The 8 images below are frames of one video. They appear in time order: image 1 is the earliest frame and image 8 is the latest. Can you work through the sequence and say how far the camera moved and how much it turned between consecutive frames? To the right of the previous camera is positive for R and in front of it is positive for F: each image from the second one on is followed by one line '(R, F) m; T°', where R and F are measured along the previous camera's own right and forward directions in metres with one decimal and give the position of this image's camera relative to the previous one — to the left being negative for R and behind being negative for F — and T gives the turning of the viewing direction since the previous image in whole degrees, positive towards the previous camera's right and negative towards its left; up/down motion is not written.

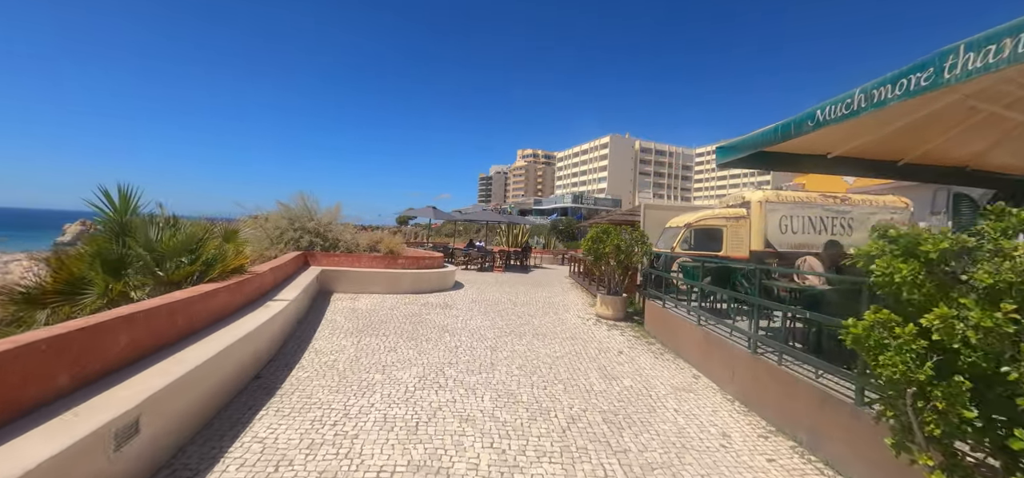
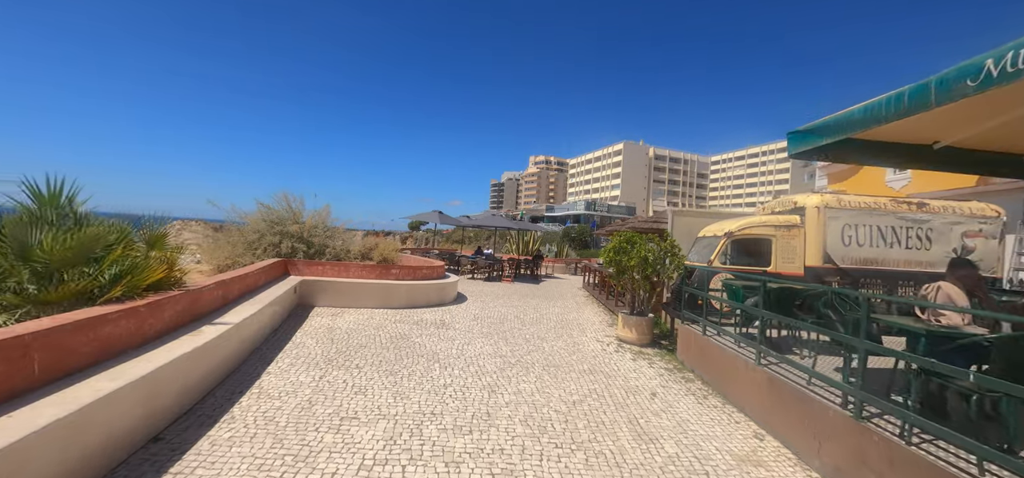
(+0.1, +1.3) m; -2°
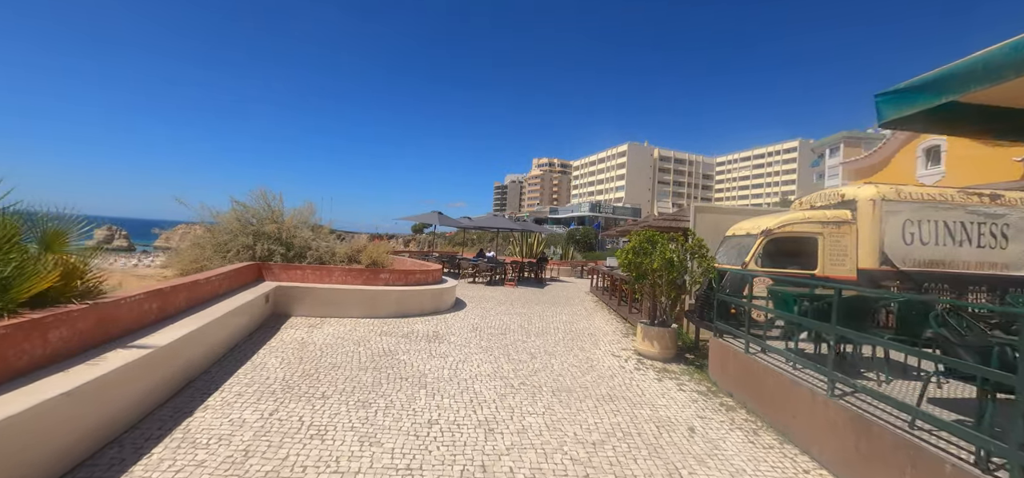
(0.0, +1.0) m; 0°
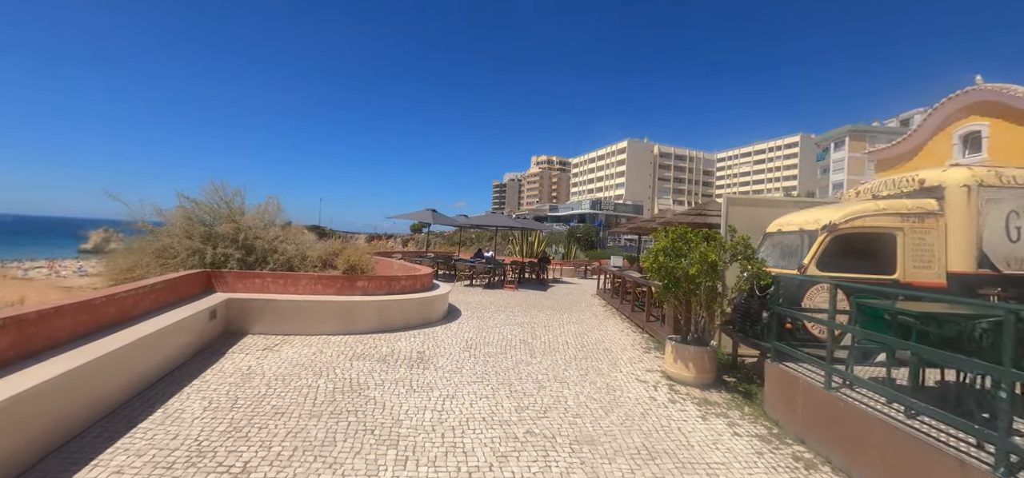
(0.0, +1.3) m; 0°
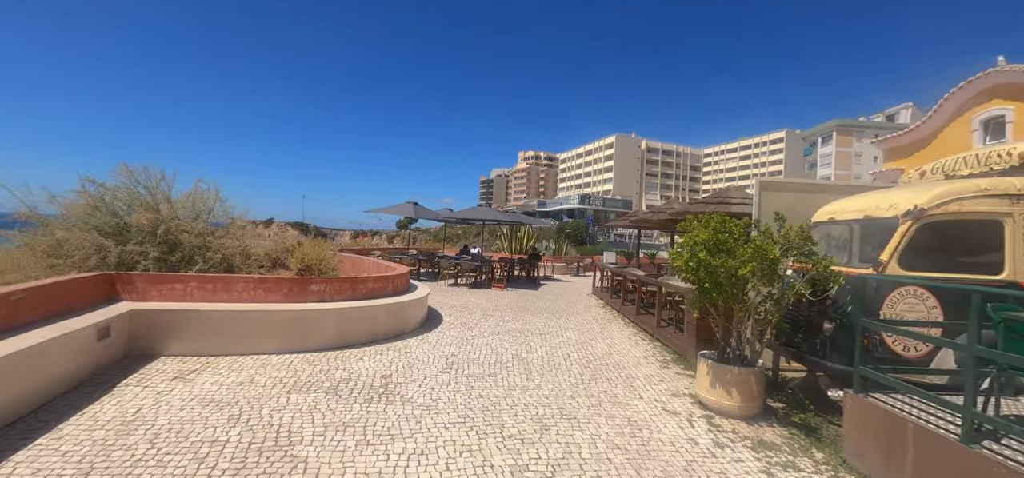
(0.0, +1.3) m; +2°
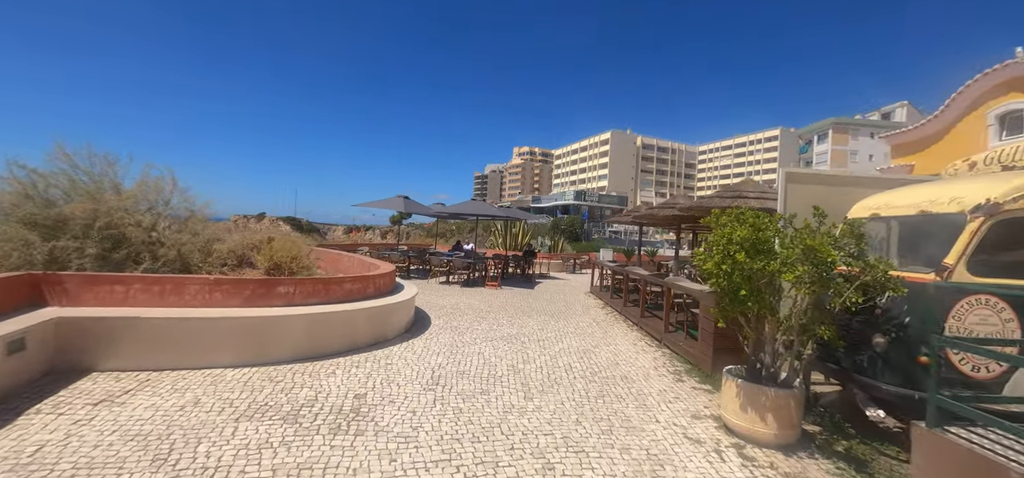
(0.0, +0.7) m; +1°
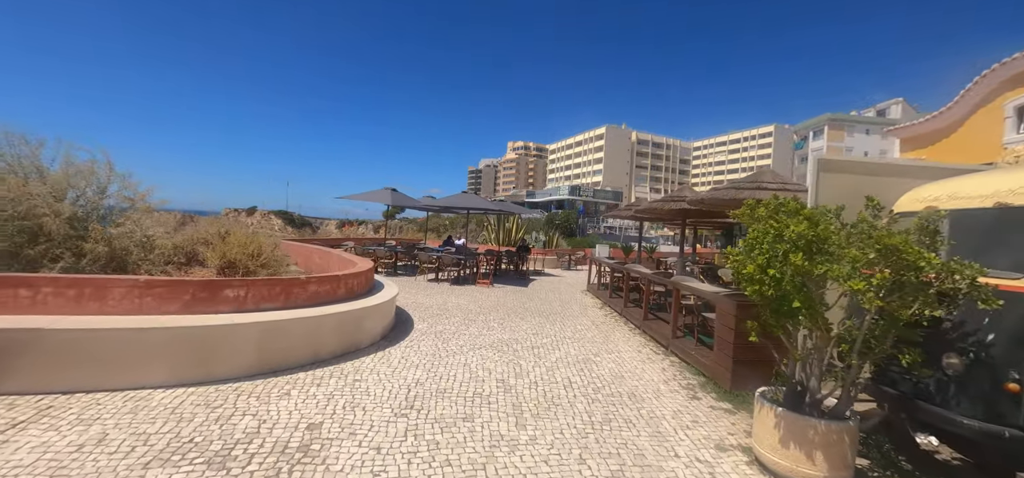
(0.0, +0.7) m; +1°
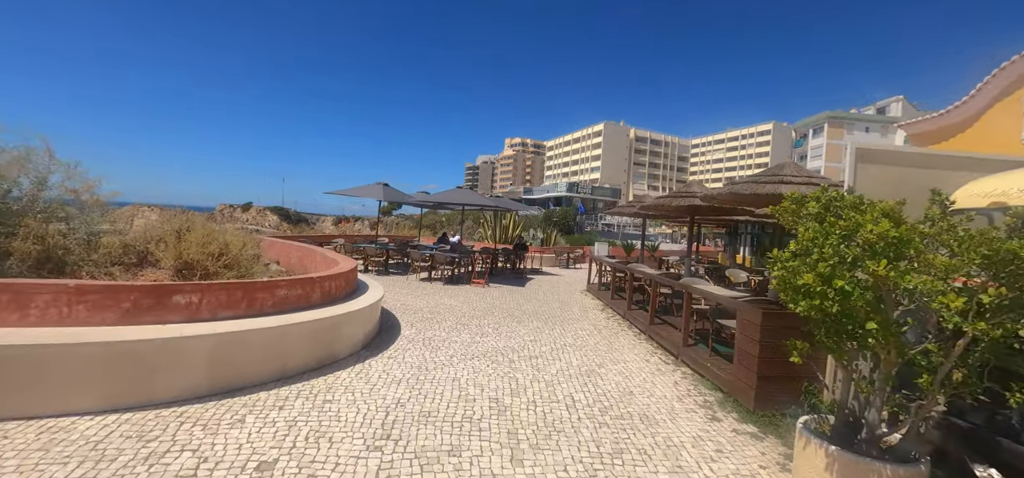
(0.0, +0.6) m; 0°
